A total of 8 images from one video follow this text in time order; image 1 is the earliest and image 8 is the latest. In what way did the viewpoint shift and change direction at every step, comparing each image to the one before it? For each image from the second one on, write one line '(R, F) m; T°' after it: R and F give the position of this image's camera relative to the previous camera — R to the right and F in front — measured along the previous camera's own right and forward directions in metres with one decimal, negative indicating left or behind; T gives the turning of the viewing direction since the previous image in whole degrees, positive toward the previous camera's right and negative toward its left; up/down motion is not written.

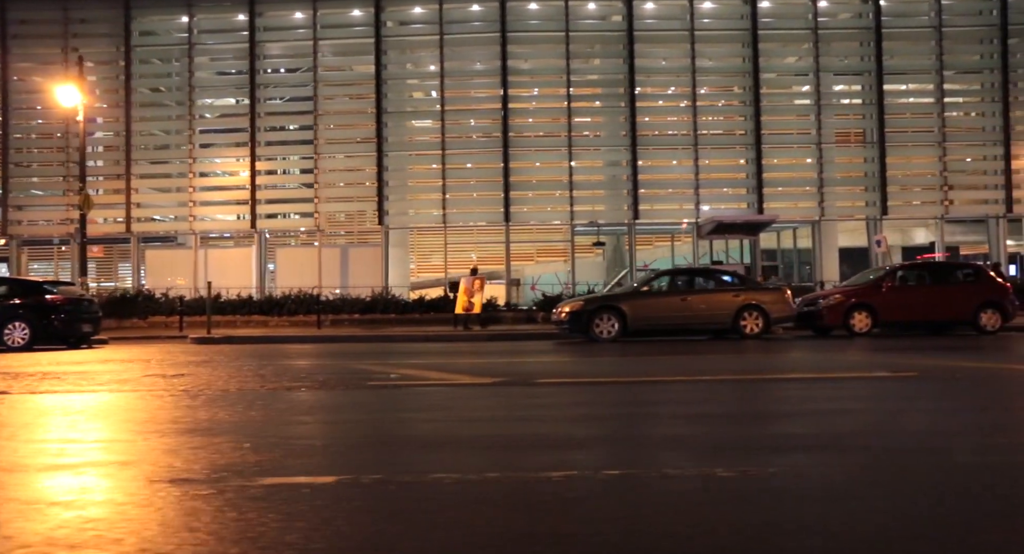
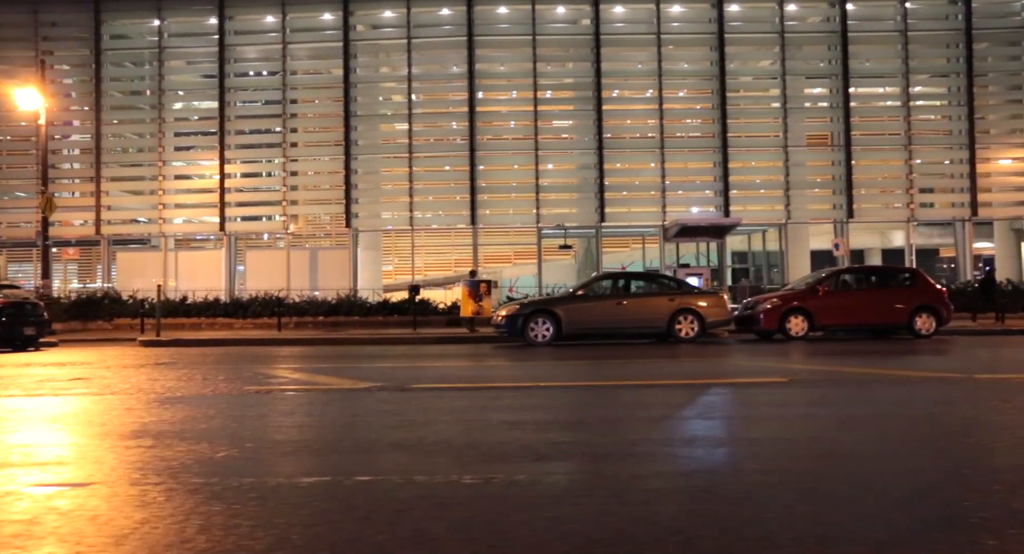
(+0.9, -0.1) m; 0°
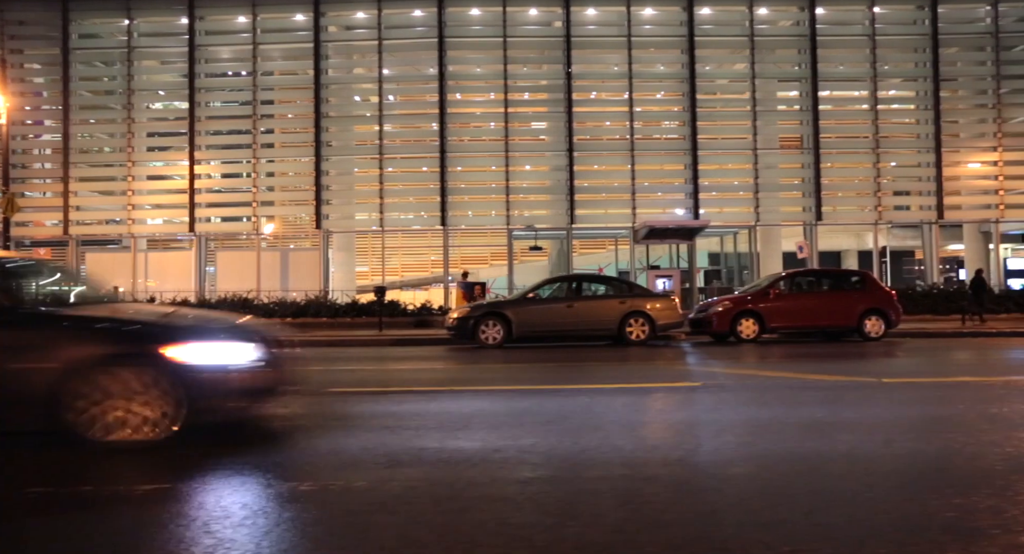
(+0.6, 0.0) m; +1°
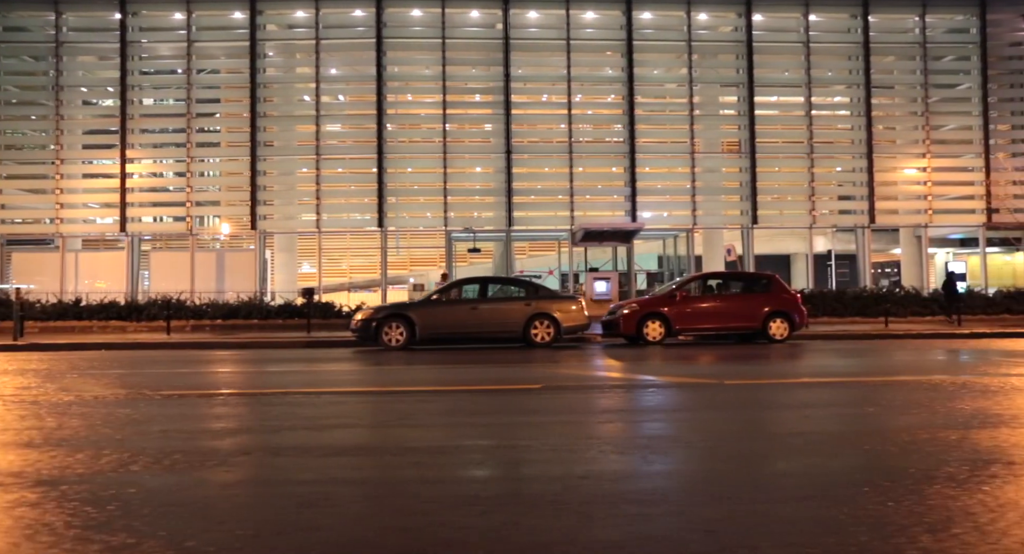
(+1.0, 0.0) m; +2°
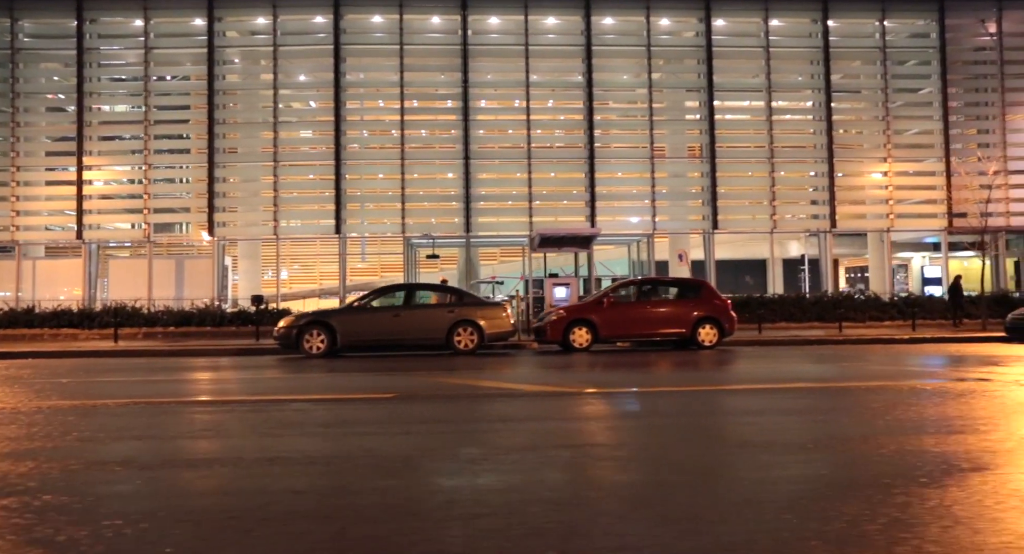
(+1.1, +0.1) m; 0°
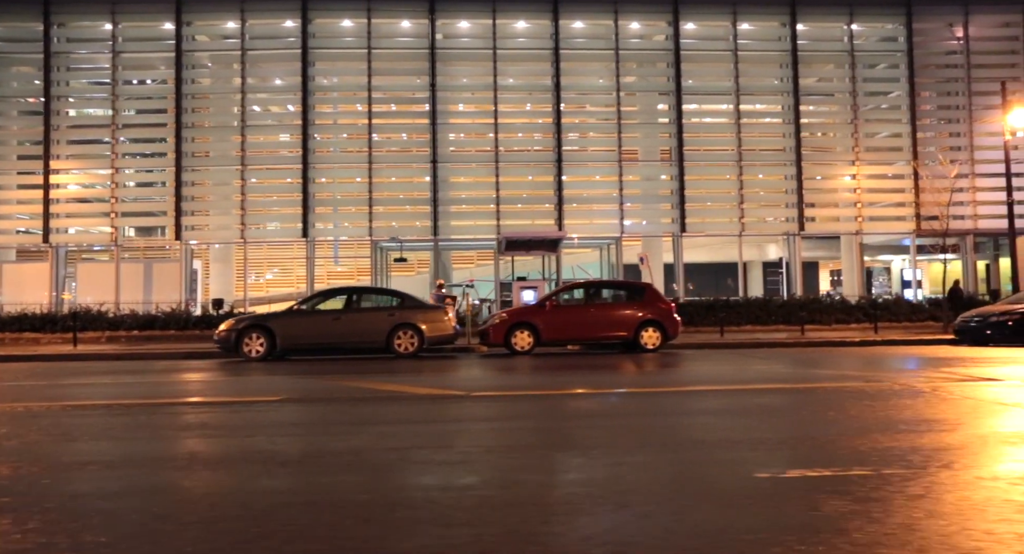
(+0.8, 0.0) m; 0°
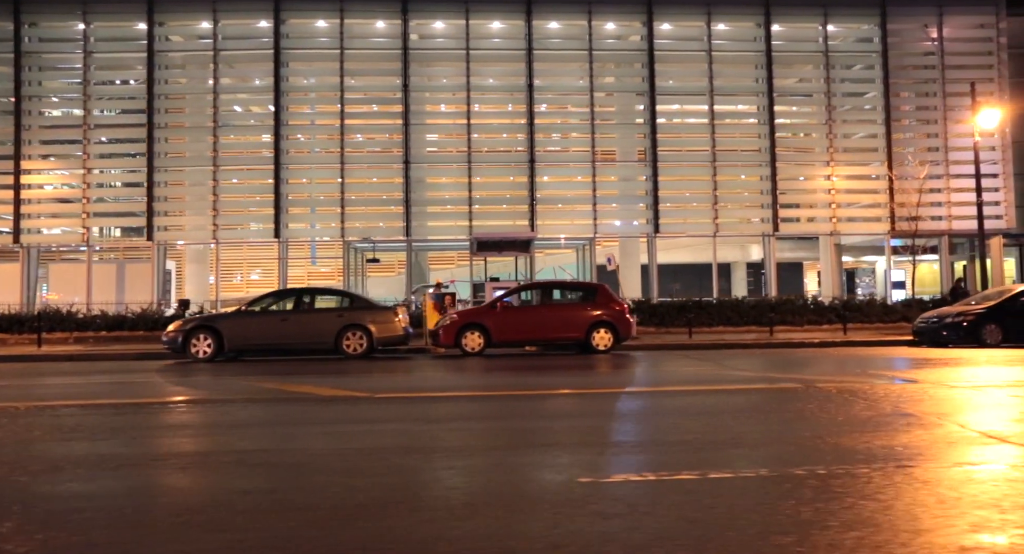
(+0.7, 0.0) m; 0°
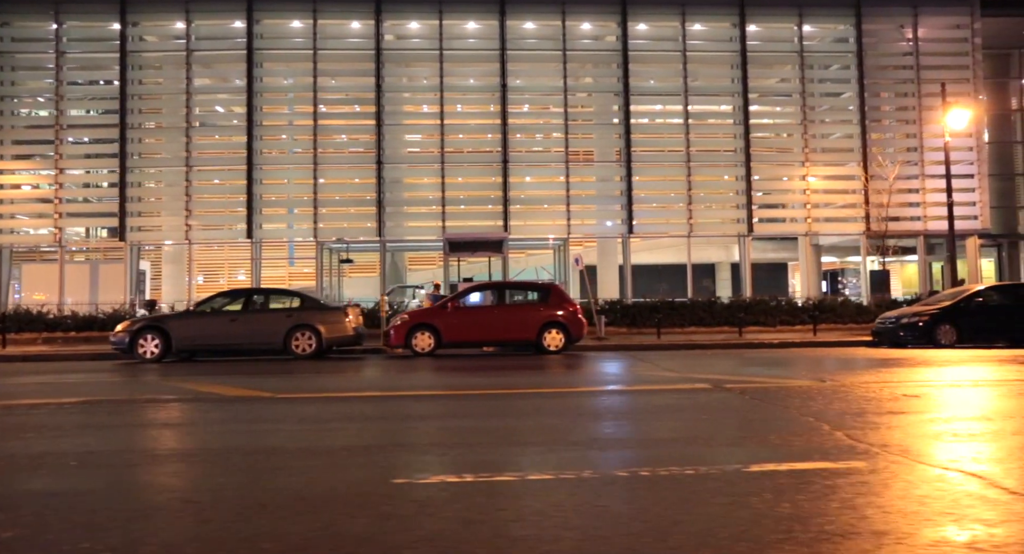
(+0.7, 0.0) m; 0°
